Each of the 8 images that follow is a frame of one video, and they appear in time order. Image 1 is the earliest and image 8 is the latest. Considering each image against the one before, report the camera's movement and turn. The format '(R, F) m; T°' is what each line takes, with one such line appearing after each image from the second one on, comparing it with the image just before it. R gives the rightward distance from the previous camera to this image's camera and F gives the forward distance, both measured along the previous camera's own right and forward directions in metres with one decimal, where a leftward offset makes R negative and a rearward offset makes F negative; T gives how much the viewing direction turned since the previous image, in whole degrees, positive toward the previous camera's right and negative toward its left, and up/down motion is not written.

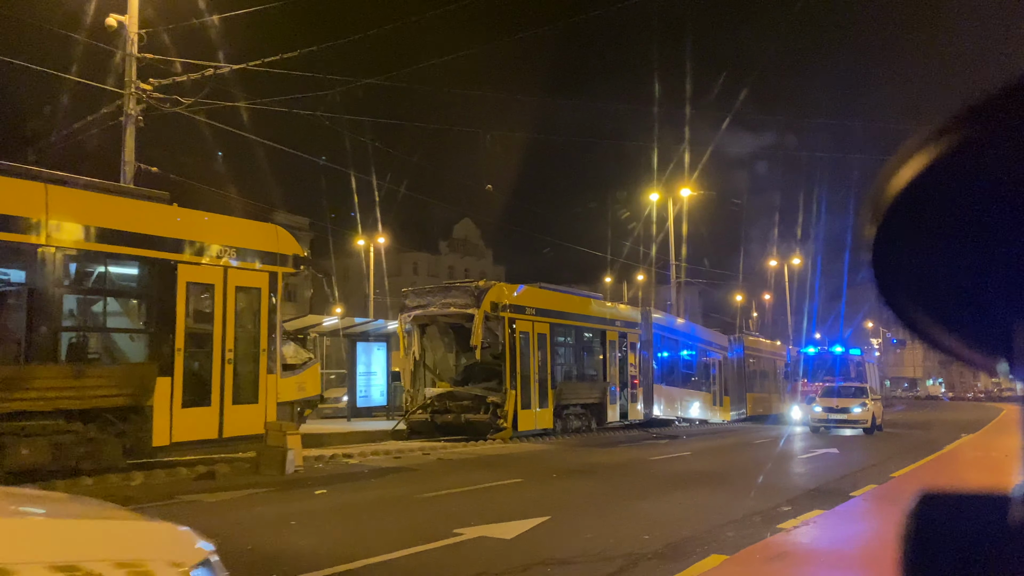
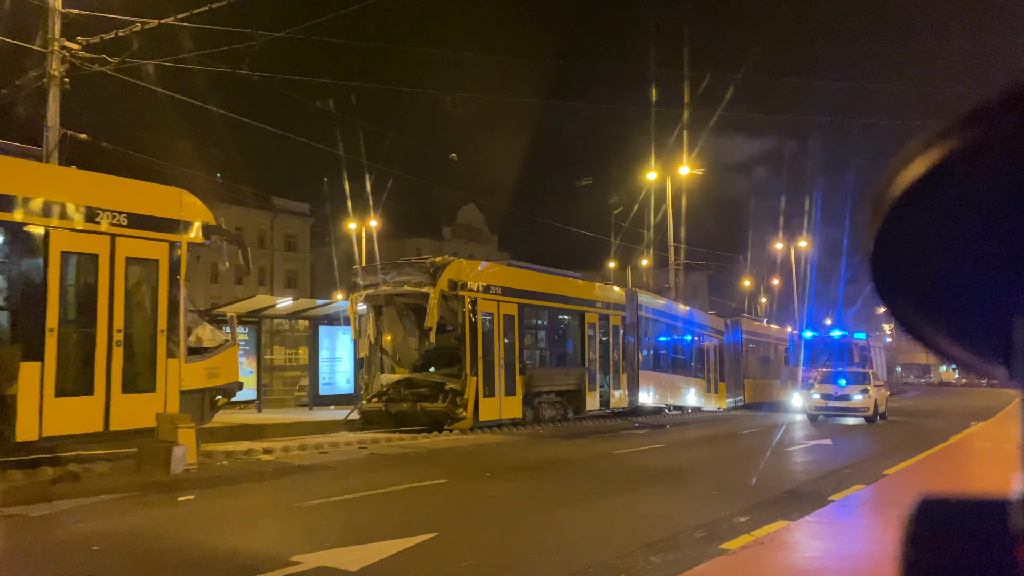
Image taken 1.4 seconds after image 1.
(+1.0, +1.5) m; -1°
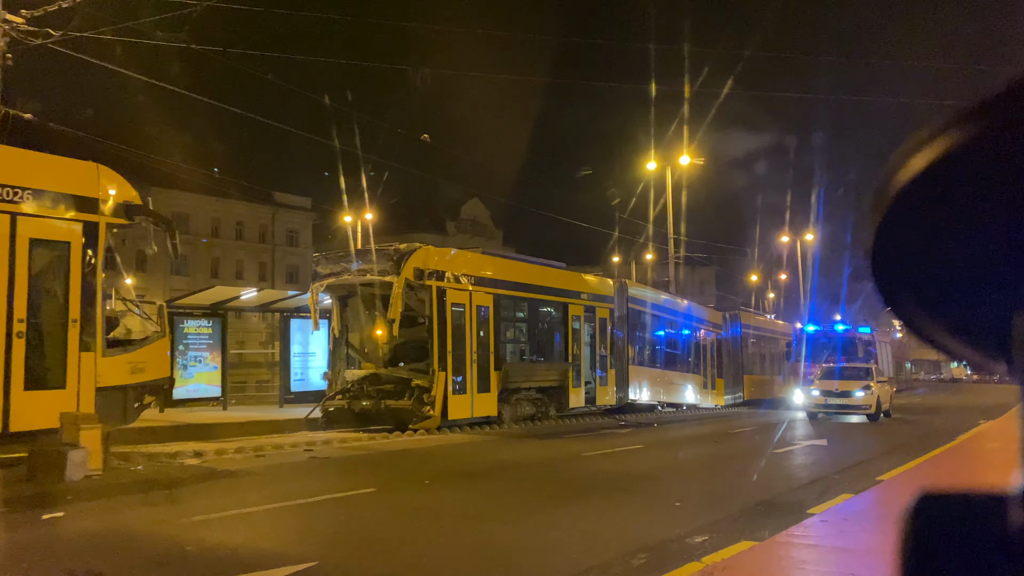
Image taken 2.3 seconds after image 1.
(+0.7, +1.0) m; -1°
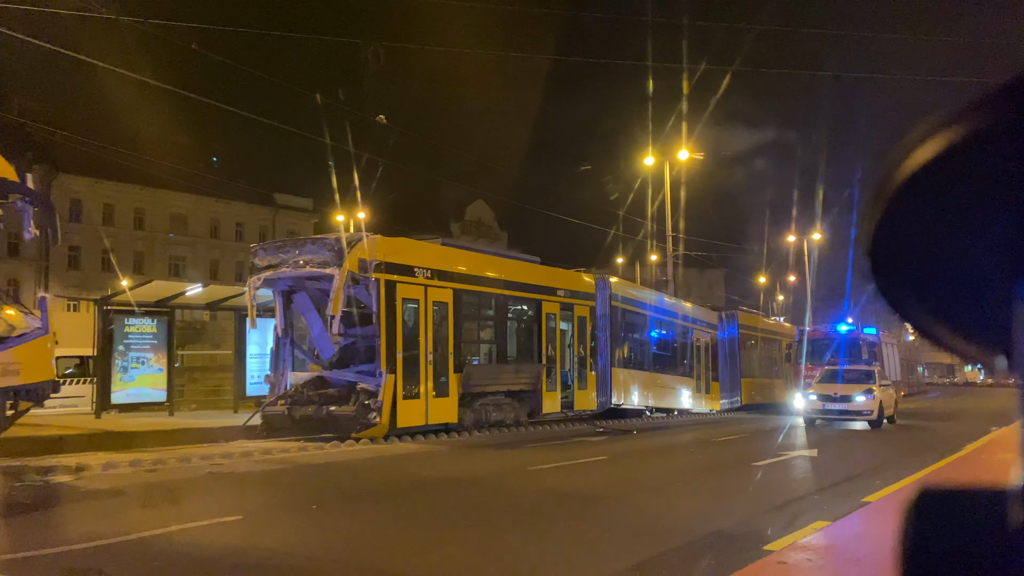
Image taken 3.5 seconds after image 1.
(+1.0, +1.3) m; -1°
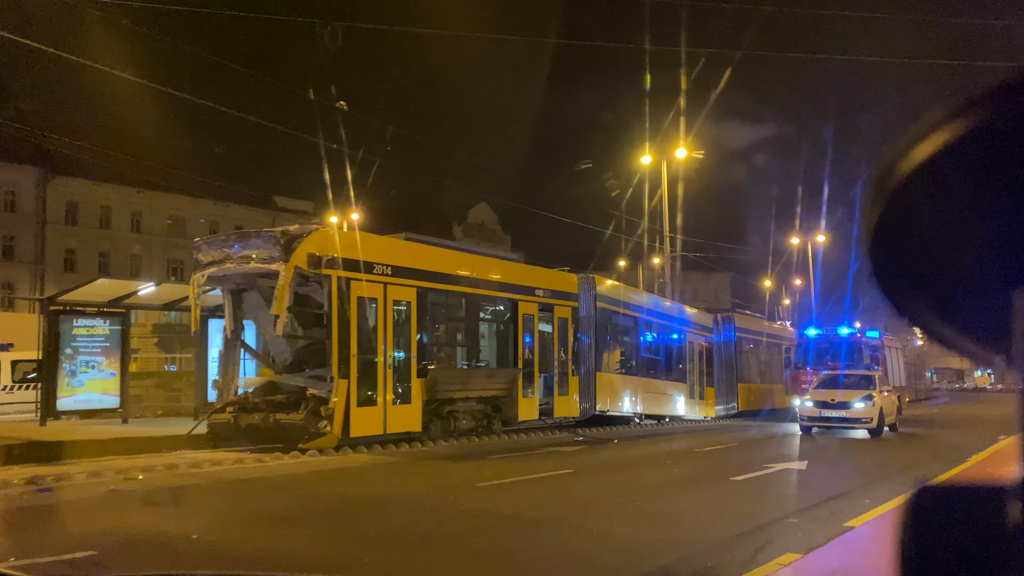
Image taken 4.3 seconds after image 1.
(+0.7, +1.0) m; -1°
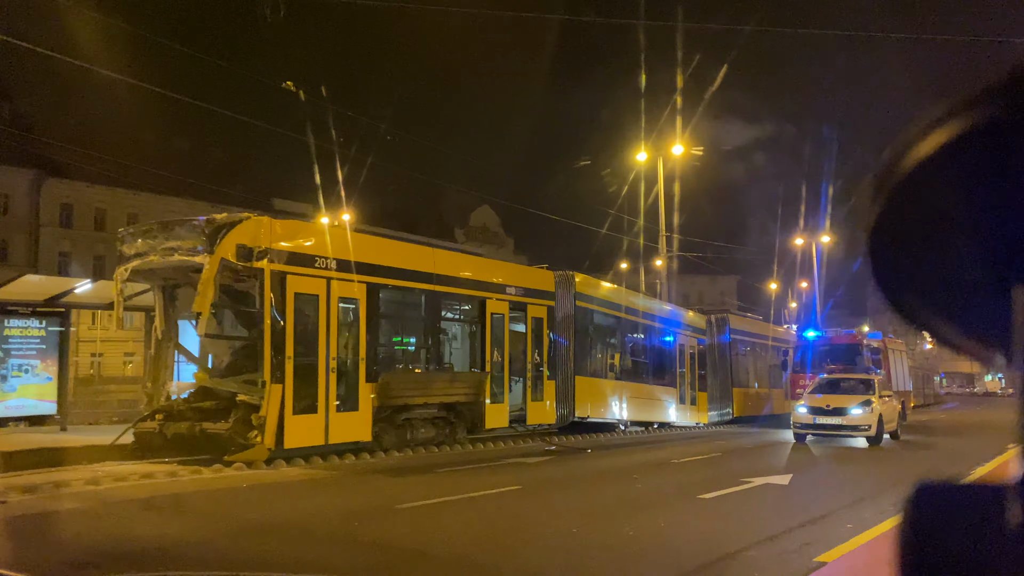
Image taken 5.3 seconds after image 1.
(+0.8, +1.1) m; -1°
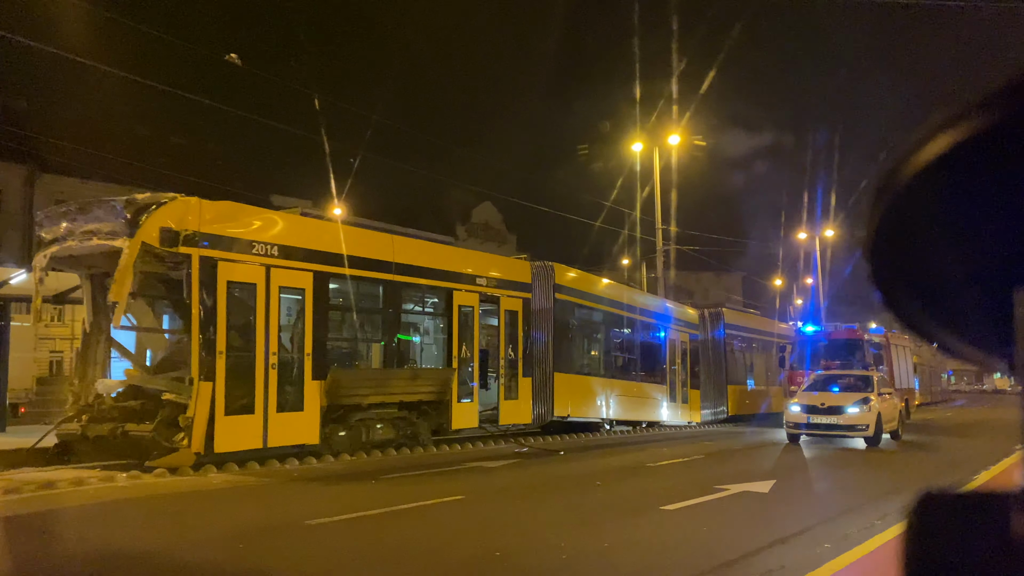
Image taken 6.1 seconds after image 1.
(+0.7, +1.0) m; -1°
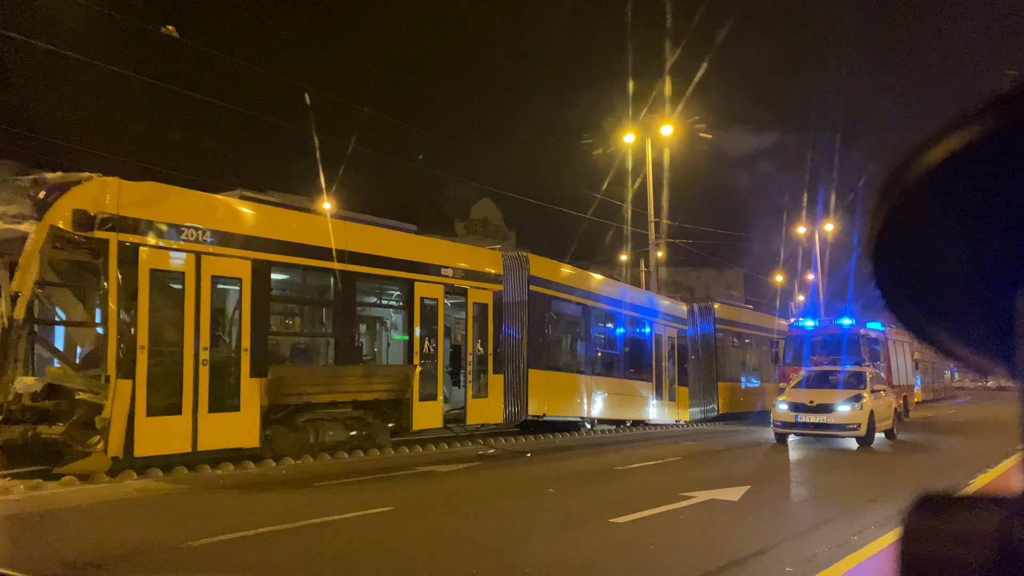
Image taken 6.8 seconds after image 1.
(+0.7, +0.9) m; 0°
